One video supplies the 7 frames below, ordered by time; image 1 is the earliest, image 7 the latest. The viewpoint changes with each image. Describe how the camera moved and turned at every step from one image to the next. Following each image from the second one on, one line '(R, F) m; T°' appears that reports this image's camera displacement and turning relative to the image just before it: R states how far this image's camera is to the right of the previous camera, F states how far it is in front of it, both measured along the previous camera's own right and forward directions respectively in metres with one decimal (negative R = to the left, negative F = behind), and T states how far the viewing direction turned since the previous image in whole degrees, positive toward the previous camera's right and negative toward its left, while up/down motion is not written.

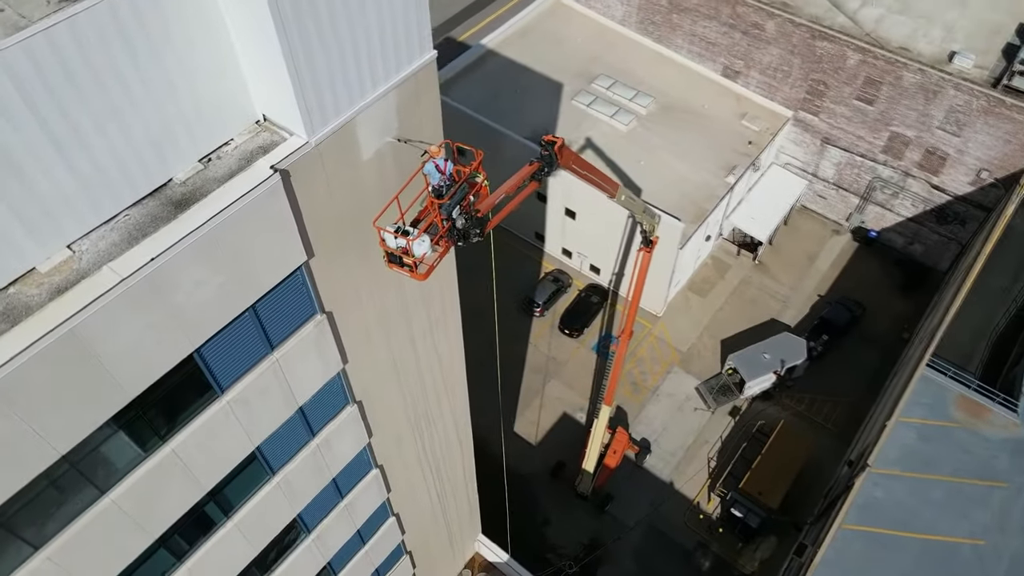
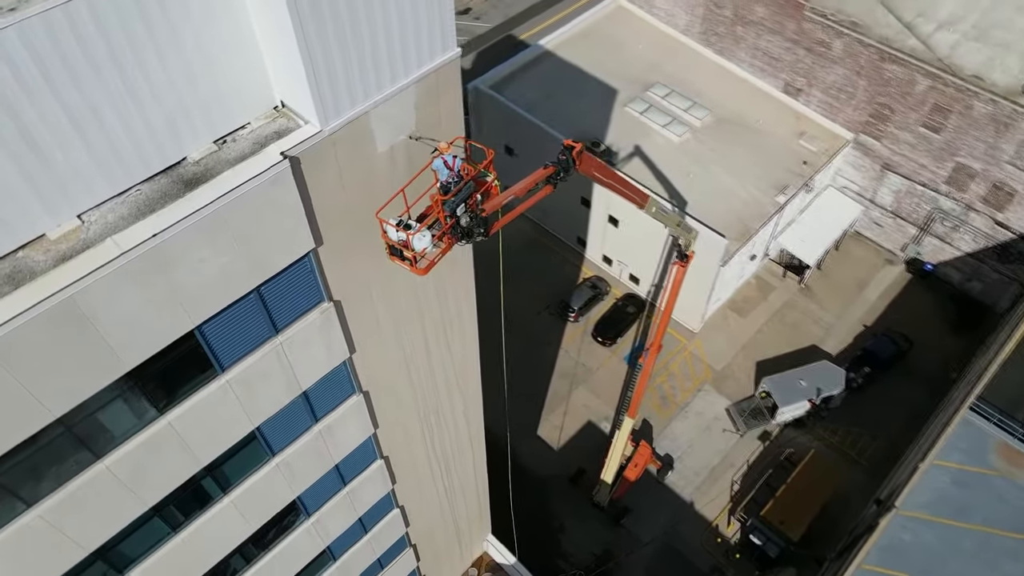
(+0.6, +0.1) m; -4°
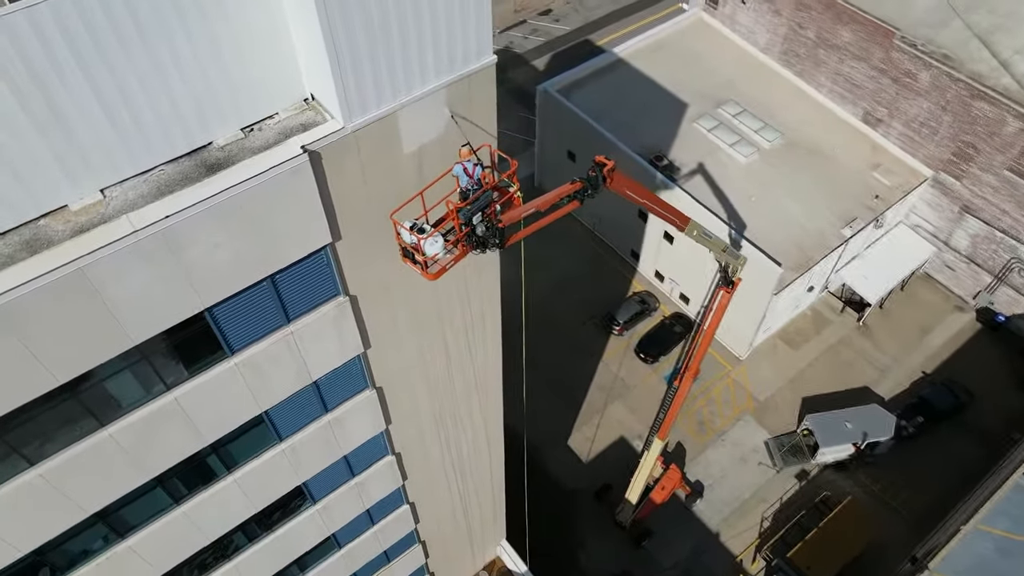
(+0.7, +0.2) m; -5°
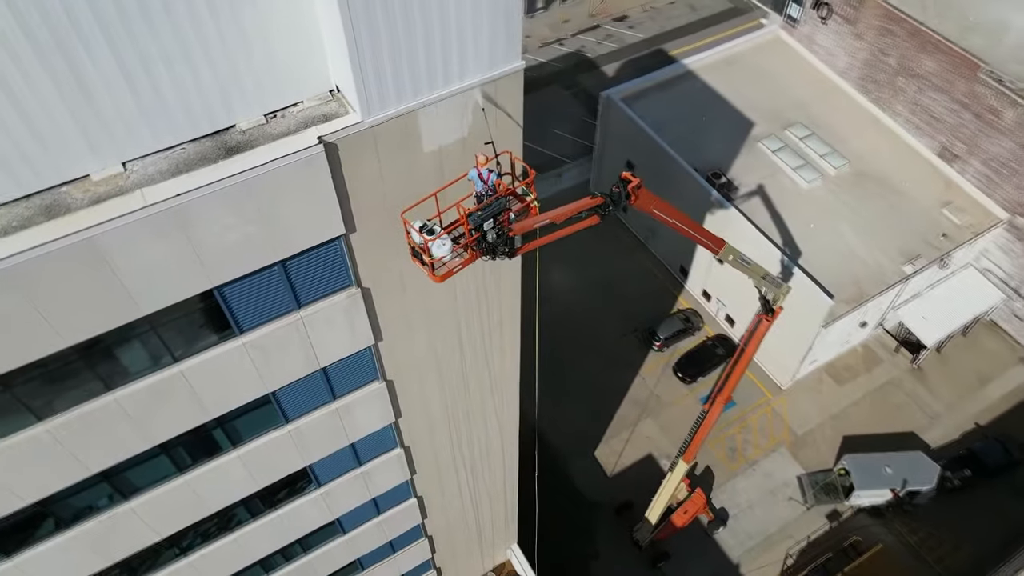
(+0.7, +0.1) m; -4°
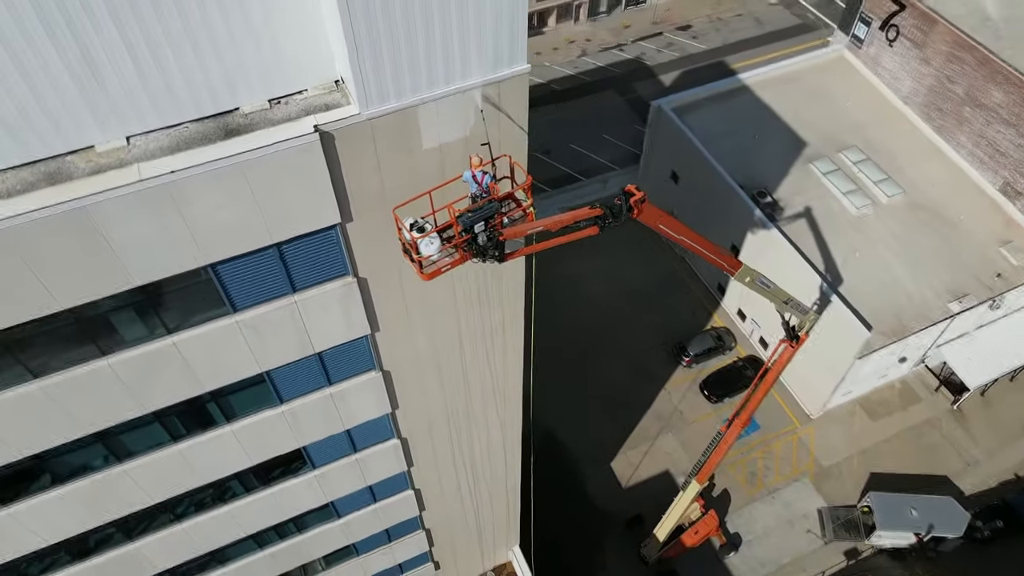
(+0.9, +0.1) m; -4°
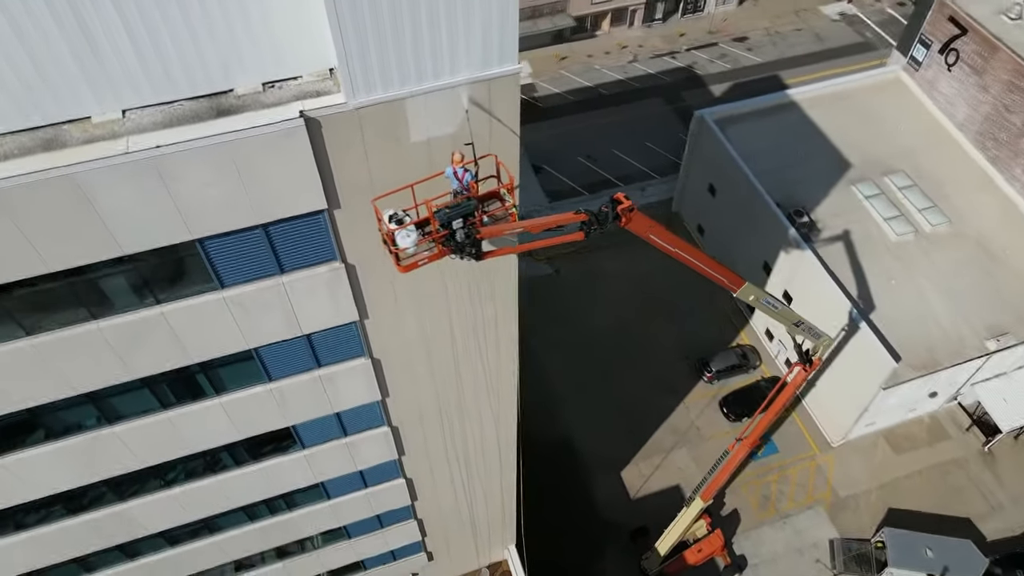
(+1.0, 0.0) m; -3°
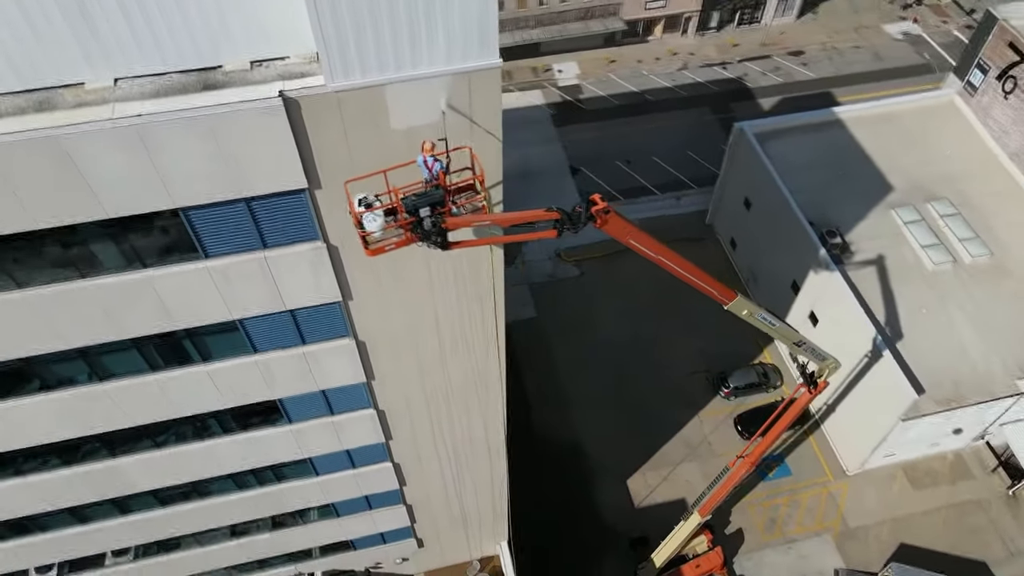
(+1.1, 0.0) m; -3°
